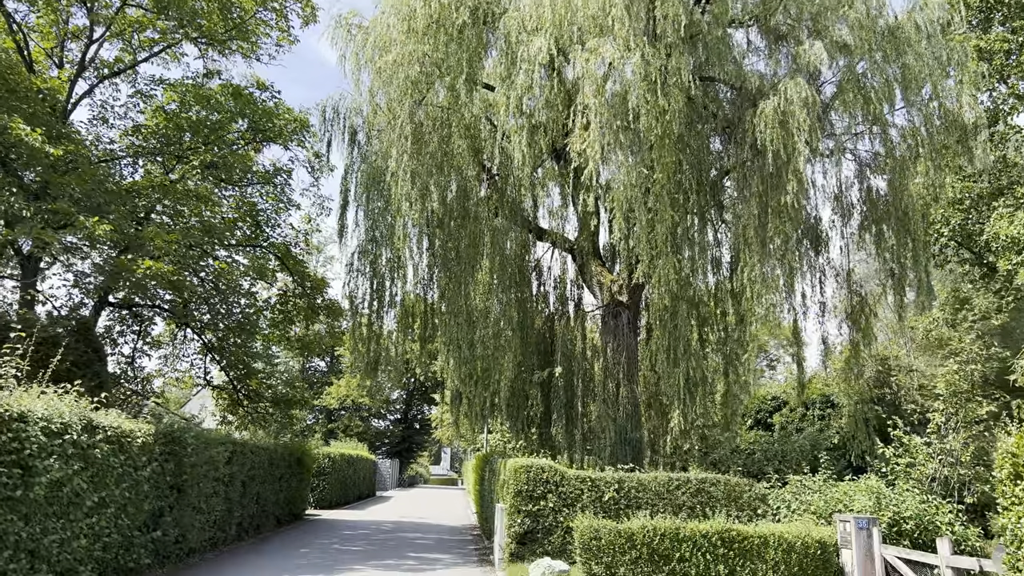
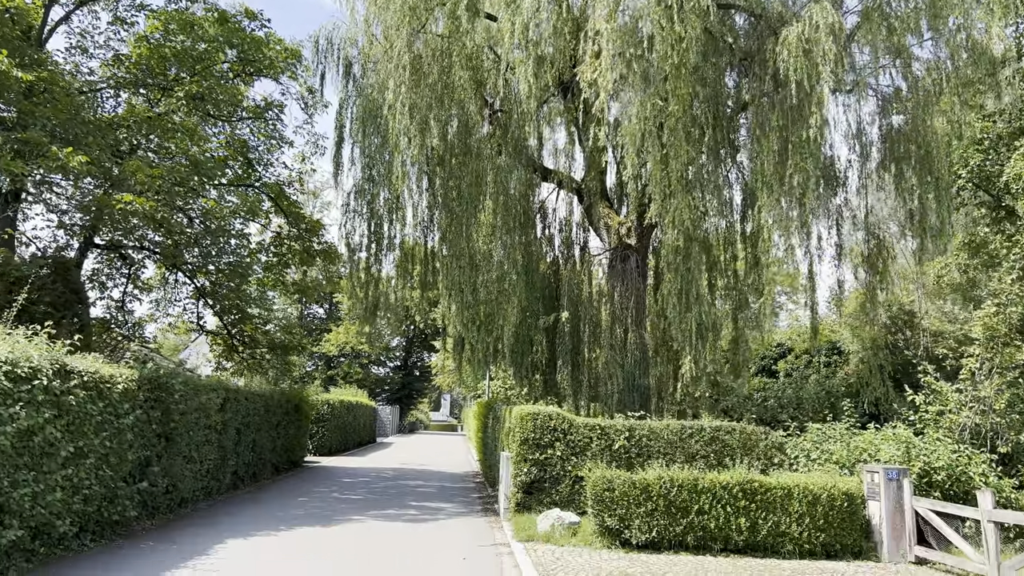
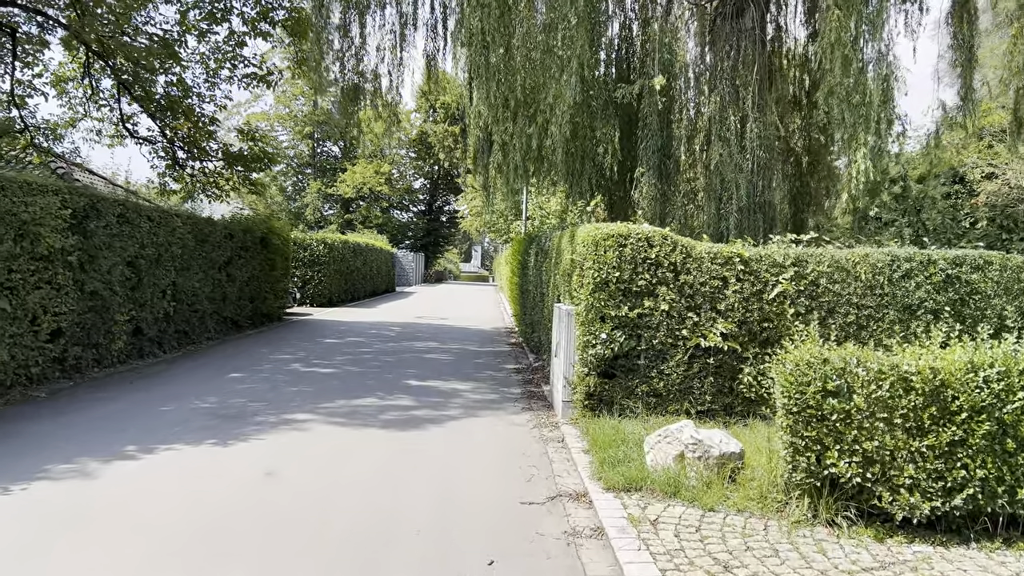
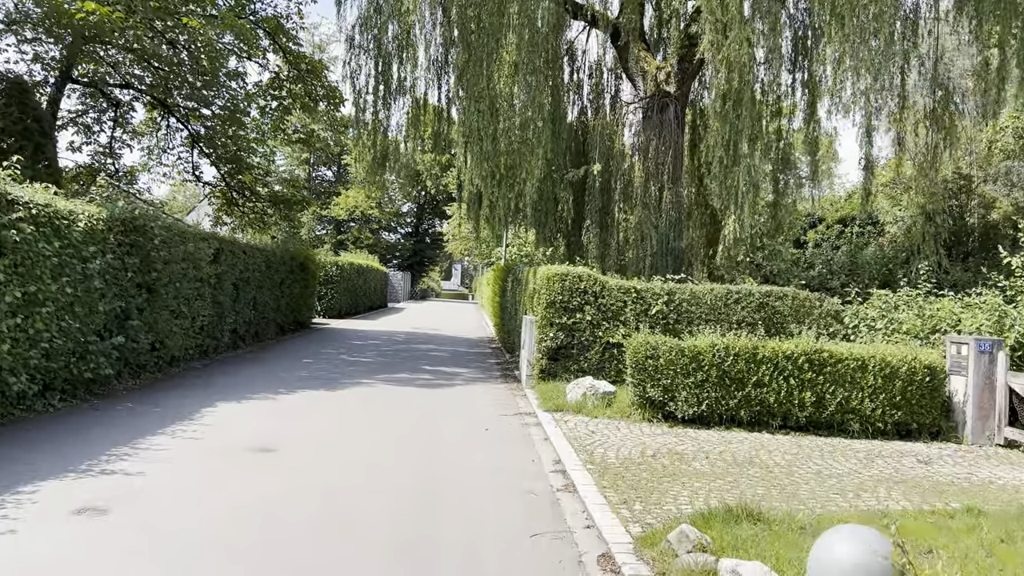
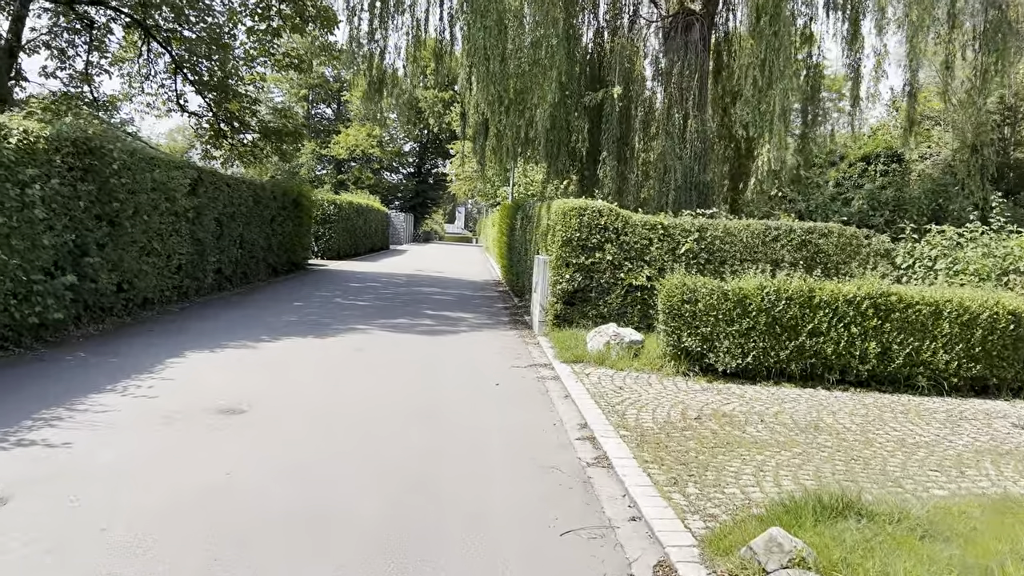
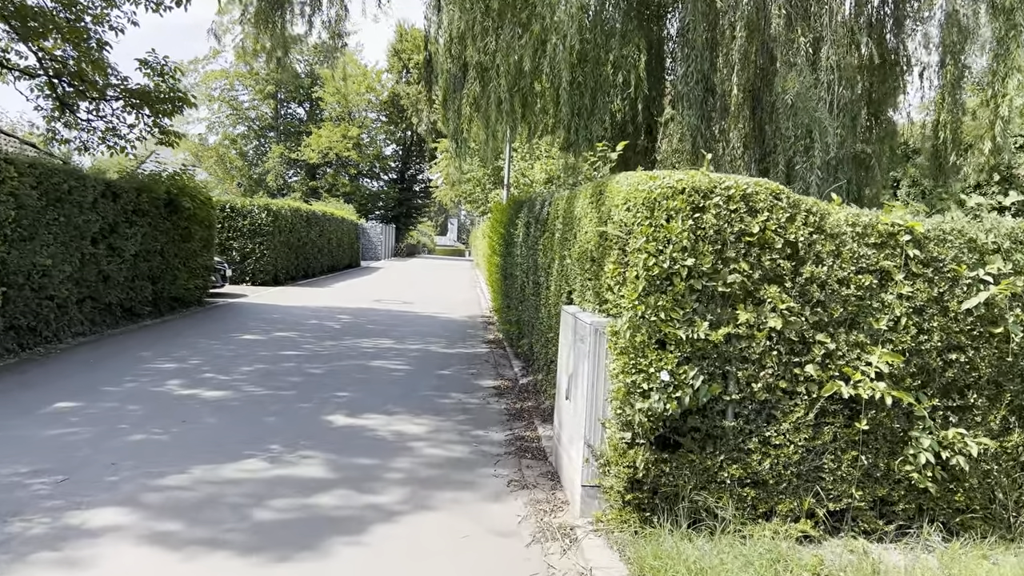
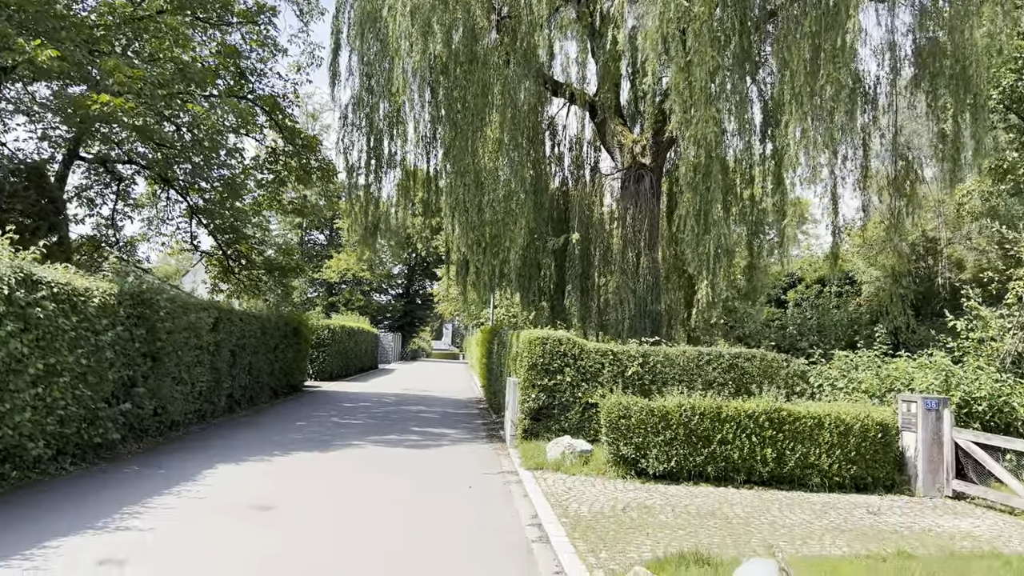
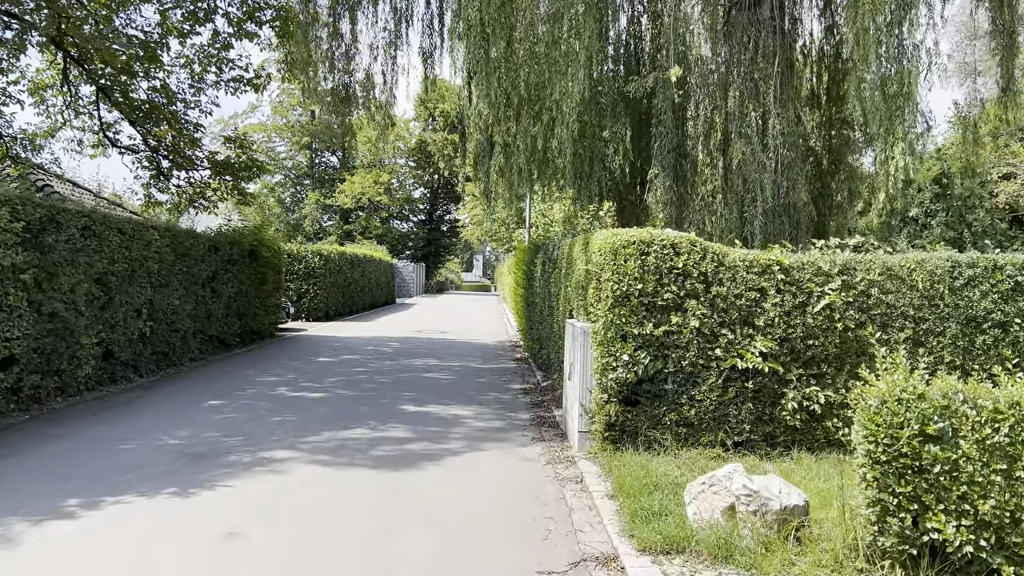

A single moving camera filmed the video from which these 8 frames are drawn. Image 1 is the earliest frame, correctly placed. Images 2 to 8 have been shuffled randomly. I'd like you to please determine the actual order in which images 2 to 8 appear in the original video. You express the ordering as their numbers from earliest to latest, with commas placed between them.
2, 7, 4, 5, 3, 8, 6
